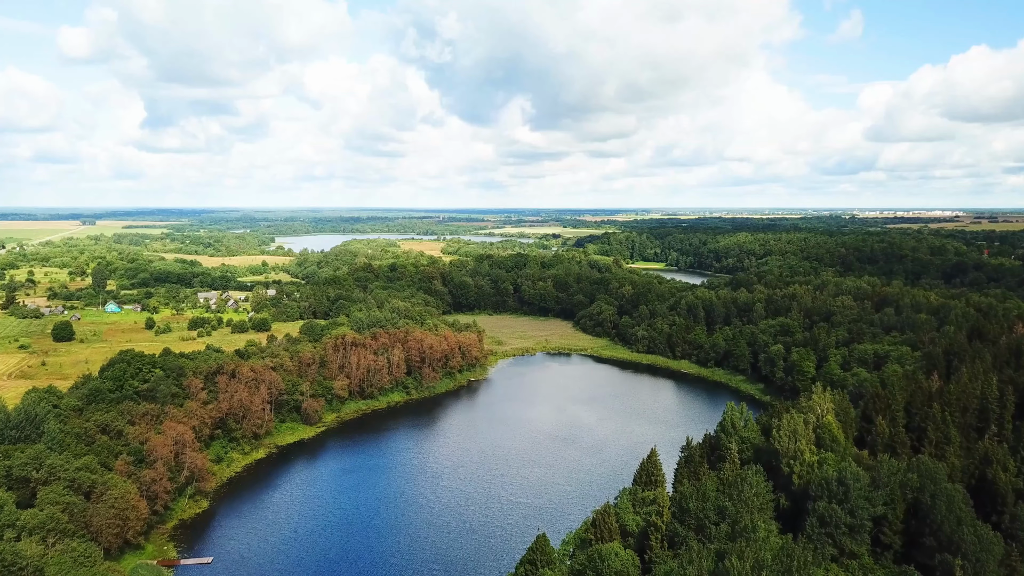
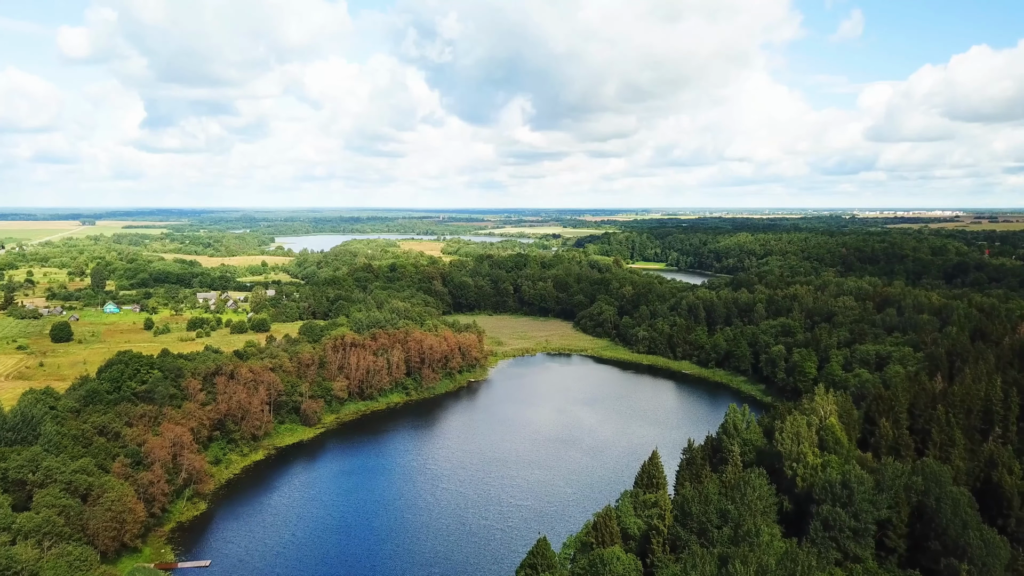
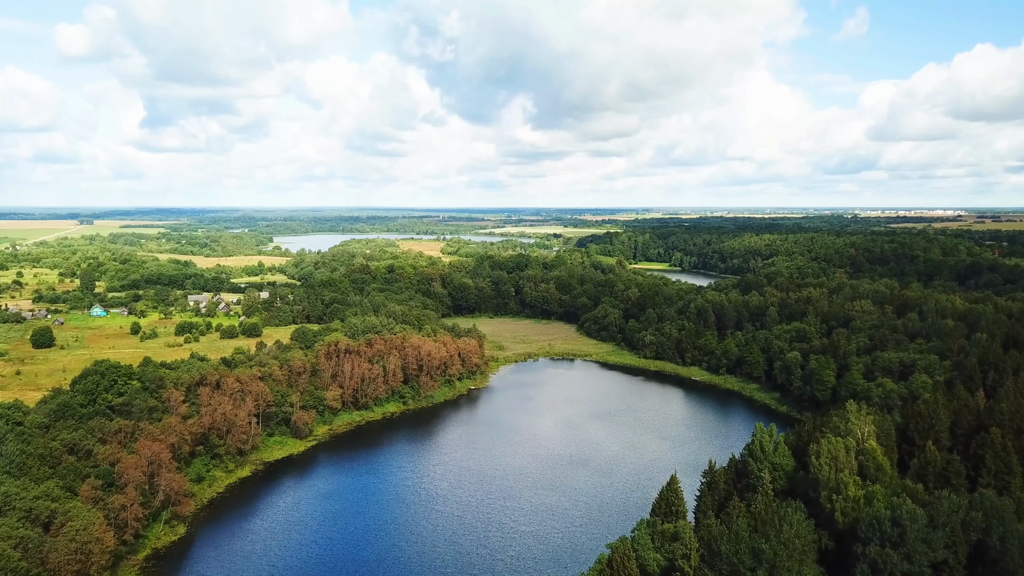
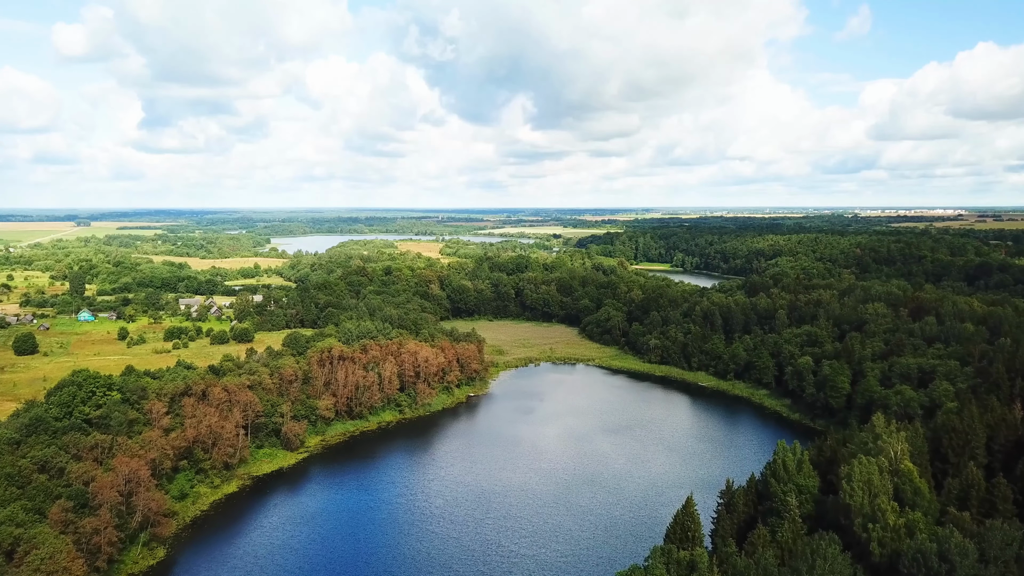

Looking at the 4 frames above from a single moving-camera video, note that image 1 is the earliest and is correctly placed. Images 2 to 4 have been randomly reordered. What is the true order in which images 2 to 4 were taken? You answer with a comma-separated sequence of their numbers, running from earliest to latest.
2, 3, 4
